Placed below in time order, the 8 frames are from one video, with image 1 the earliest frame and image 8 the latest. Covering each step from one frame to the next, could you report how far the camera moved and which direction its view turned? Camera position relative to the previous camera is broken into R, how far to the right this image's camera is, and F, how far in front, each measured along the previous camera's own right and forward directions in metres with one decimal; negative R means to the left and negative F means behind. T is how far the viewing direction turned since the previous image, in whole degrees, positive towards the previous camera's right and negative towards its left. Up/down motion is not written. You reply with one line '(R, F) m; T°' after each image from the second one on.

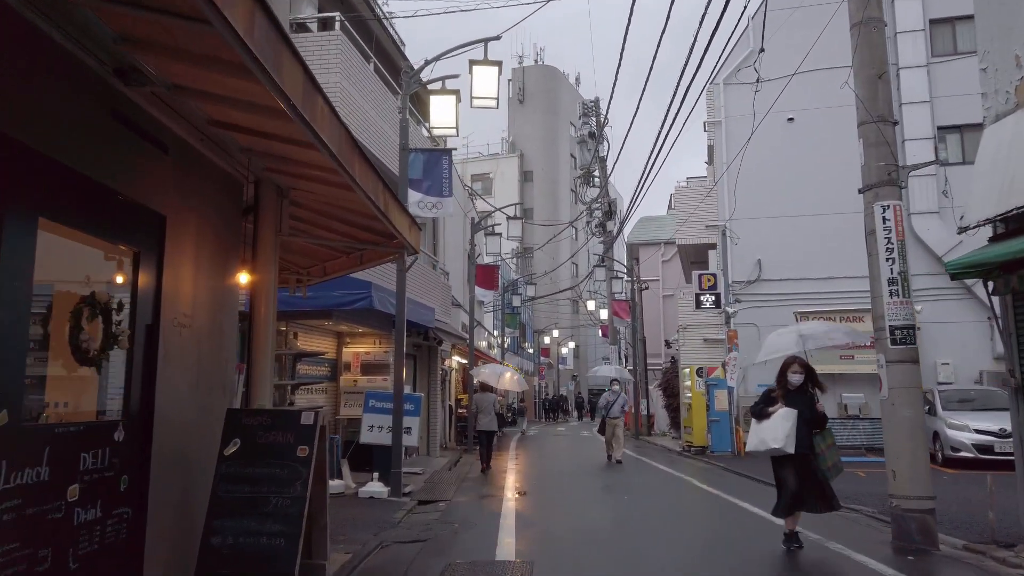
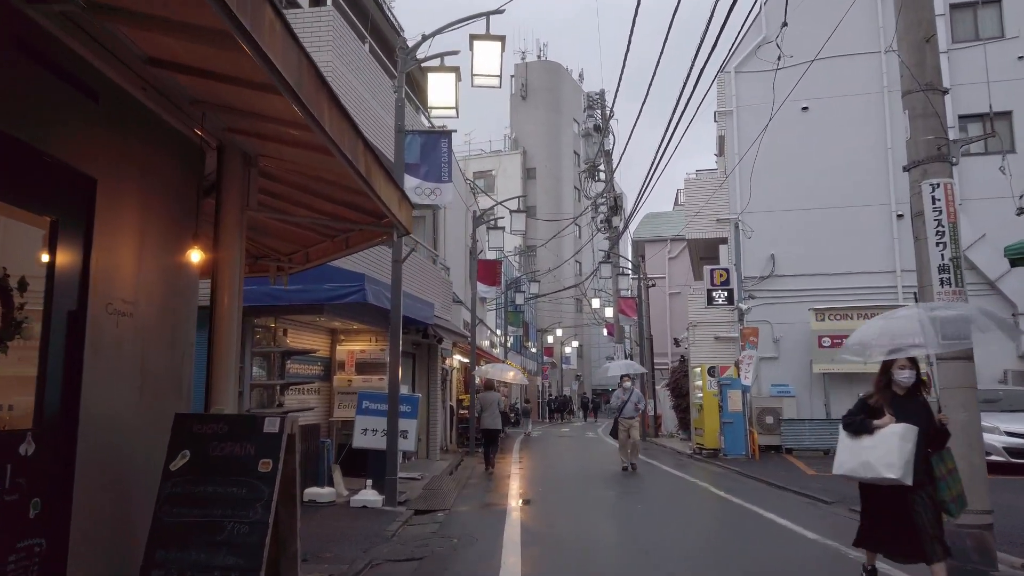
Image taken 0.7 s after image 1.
(0.0, +0.8) m; 0°
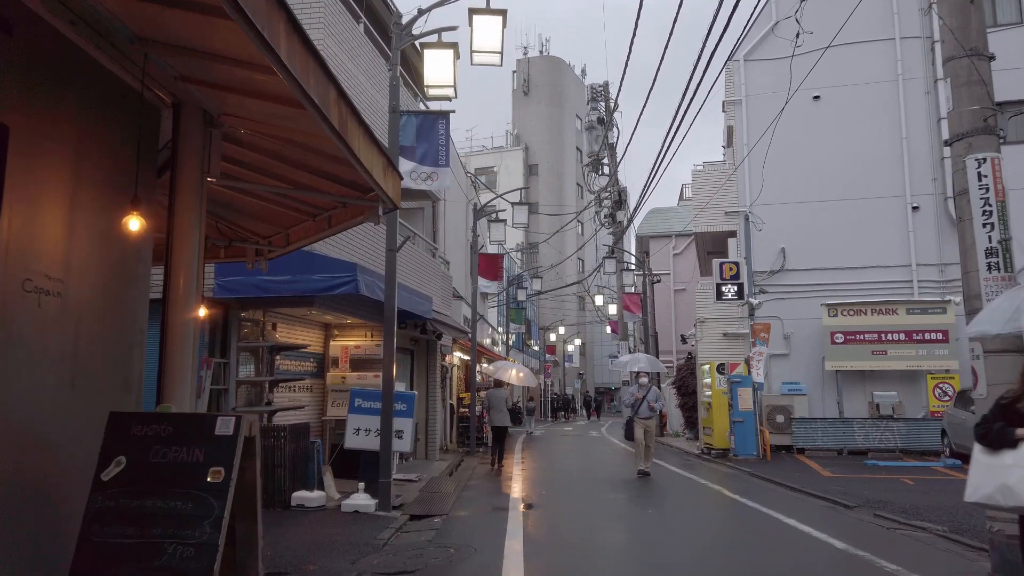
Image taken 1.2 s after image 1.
(0.0, +0.7) m; 0°
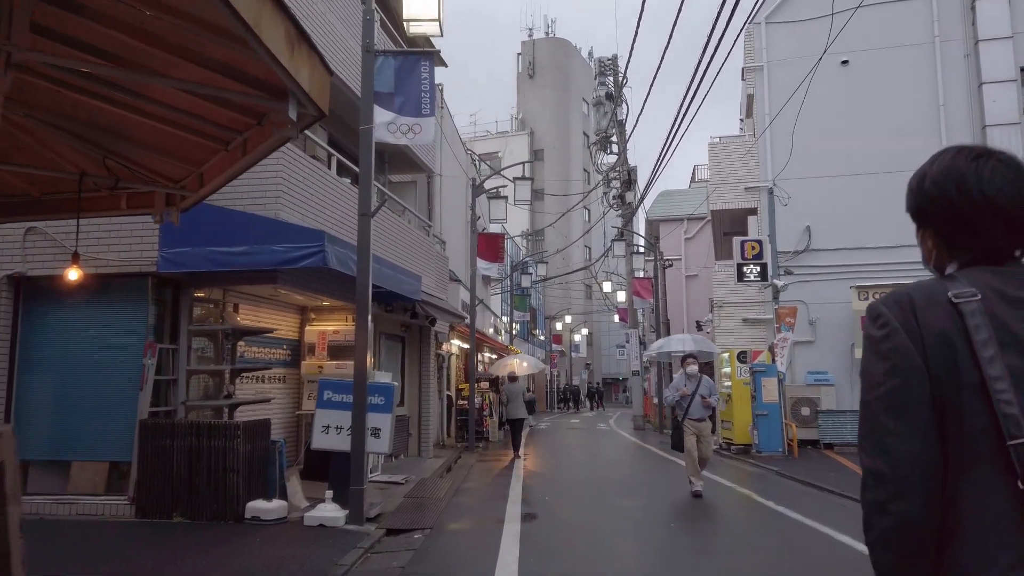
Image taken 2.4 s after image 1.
(+0.1, +1.6) m; -1°
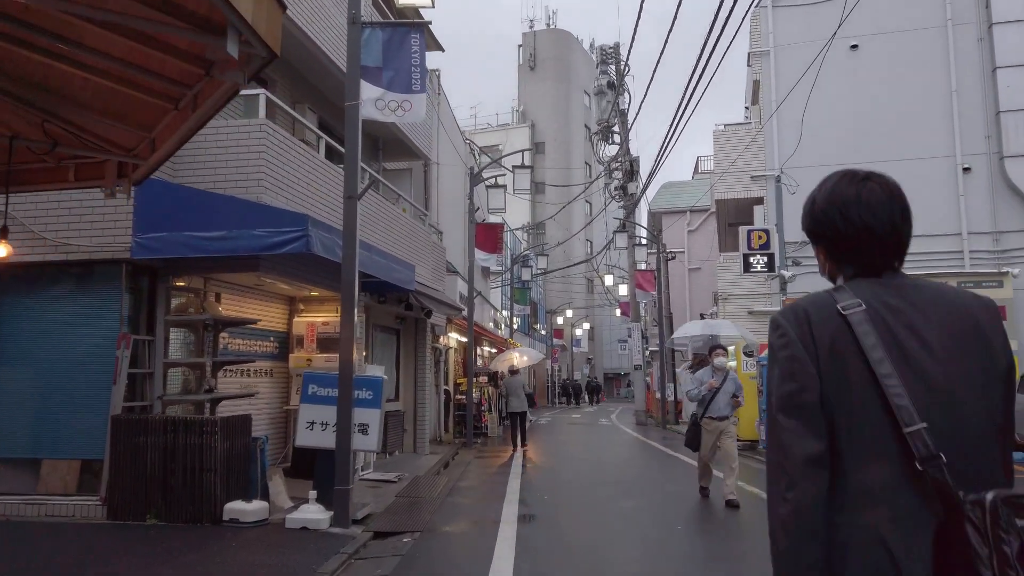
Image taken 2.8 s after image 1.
(+0.1, +0.5) m; 0°
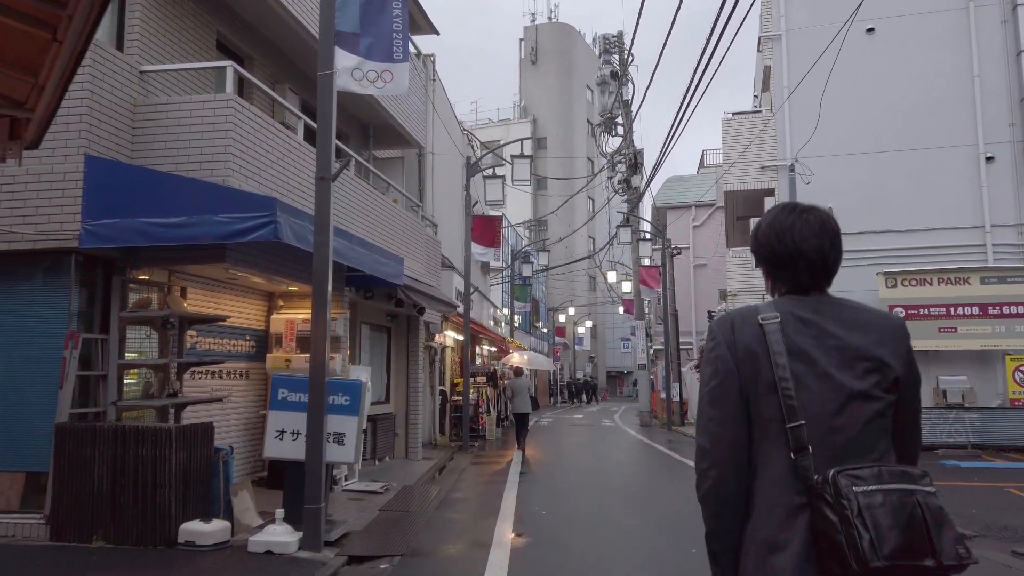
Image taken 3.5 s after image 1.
(+0.1, +0.9) m; 0°
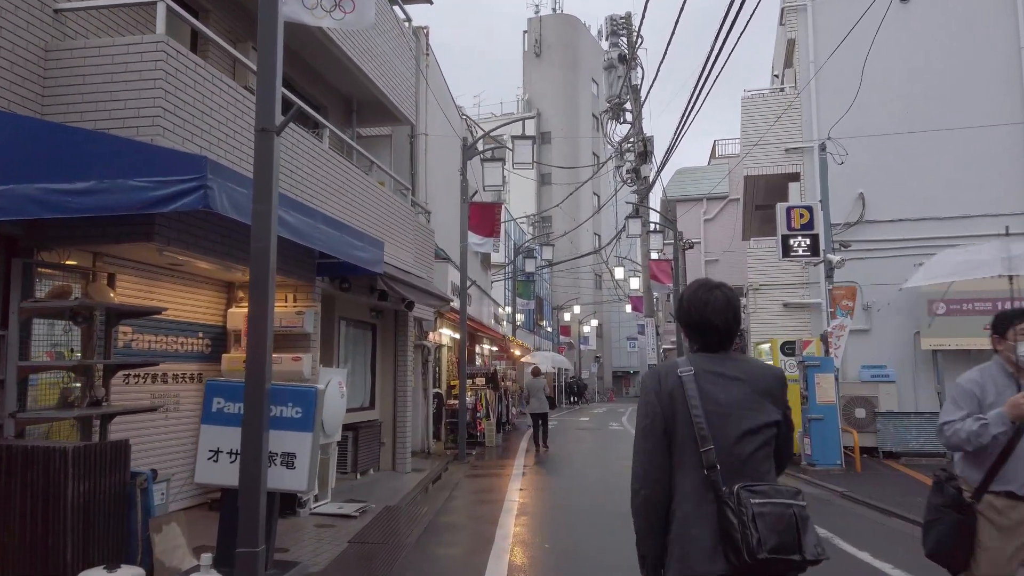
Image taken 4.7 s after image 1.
(+0.1, +1.5) m; 0°
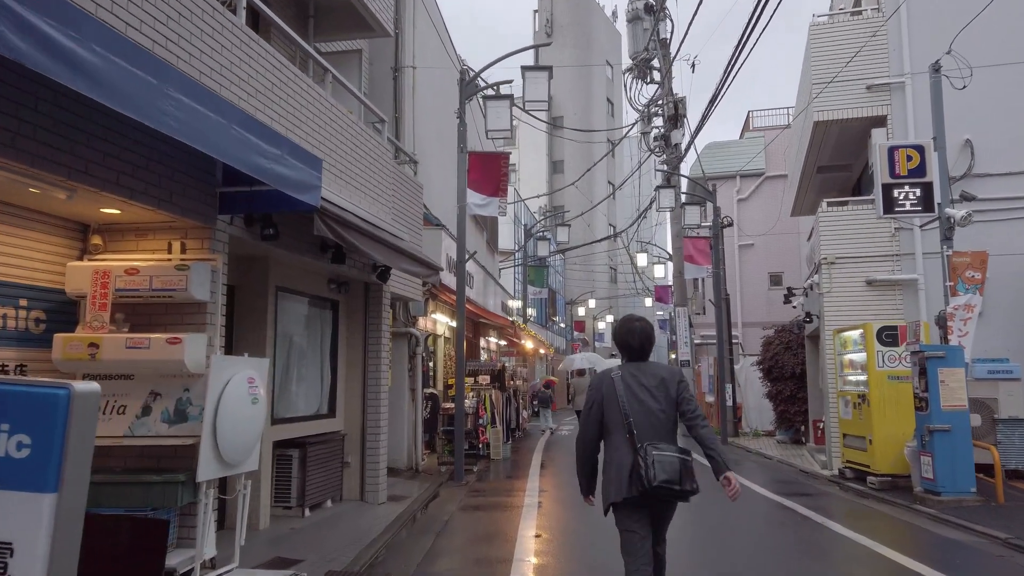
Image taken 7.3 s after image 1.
(0.0, +3.4) m; -1°
